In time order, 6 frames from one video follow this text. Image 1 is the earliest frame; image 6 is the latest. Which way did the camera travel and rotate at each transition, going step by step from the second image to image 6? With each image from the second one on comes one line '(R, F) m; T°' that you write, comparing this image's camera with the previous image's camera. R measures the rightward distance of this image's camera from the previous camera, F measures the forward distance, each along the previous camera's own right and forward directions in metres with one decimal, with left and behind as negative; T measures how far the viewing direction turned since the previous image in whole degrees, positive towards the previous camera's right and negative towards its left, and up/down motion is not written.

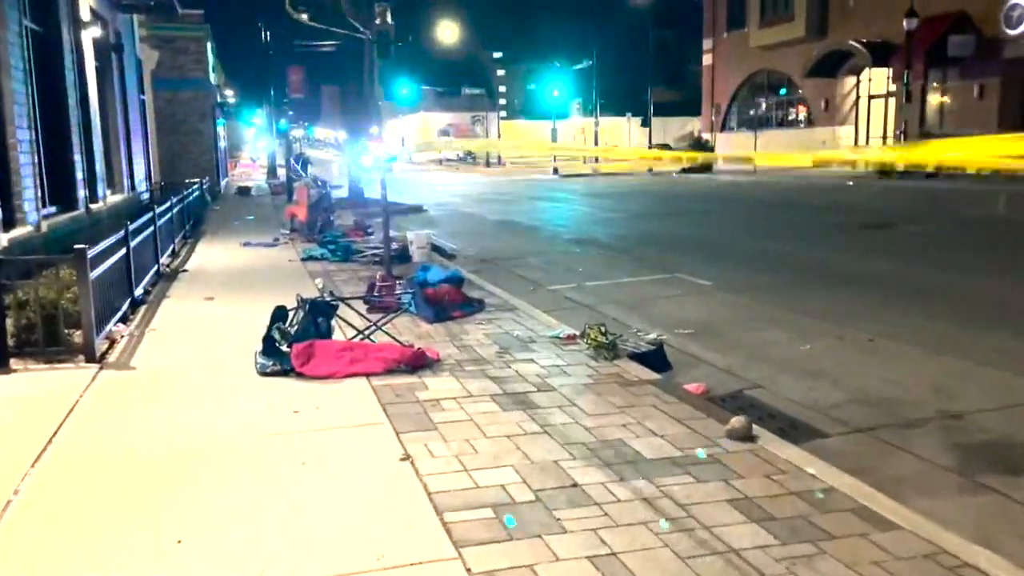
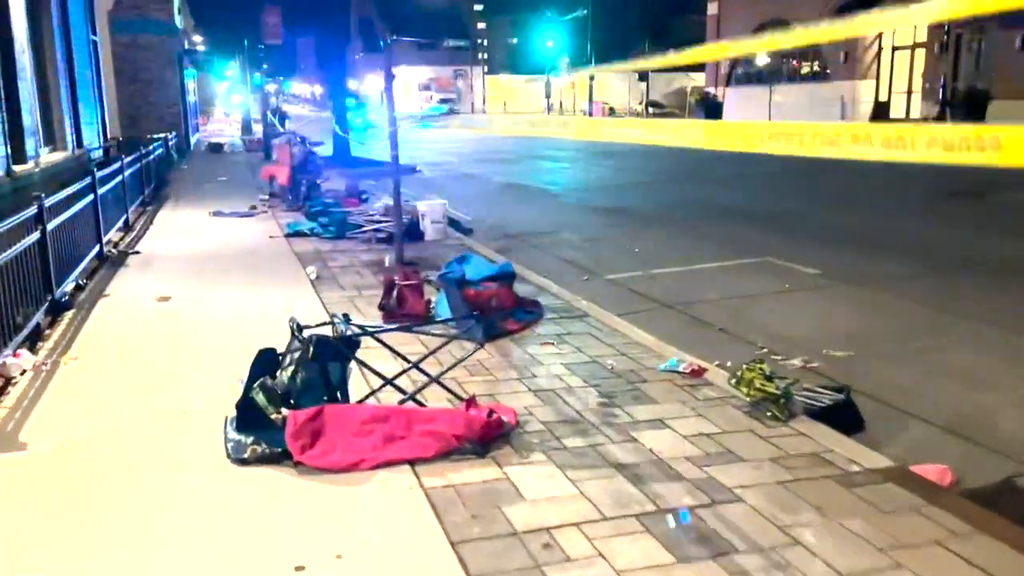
(-0.8, +2.6) m; +1°
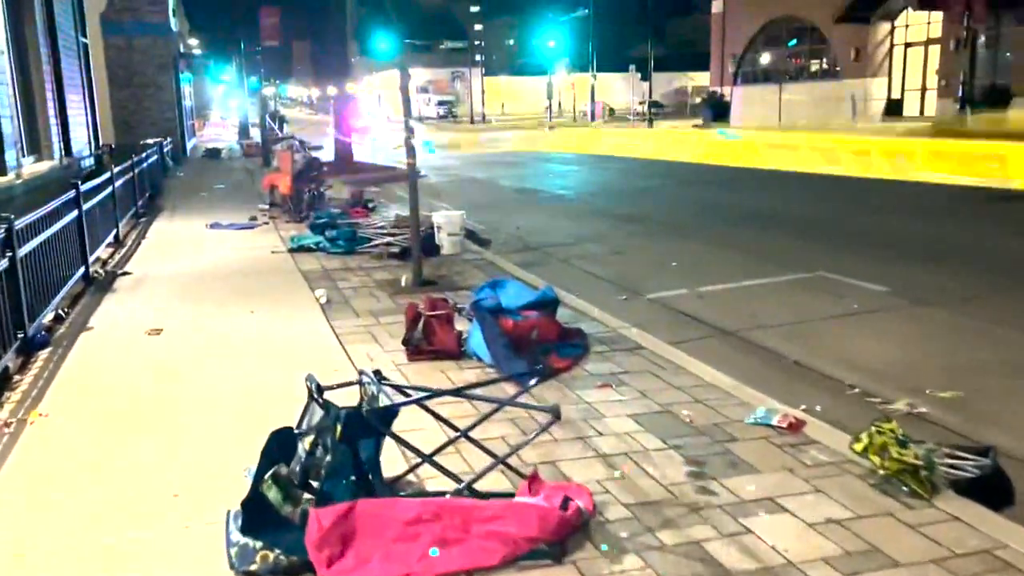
(-0.3, +0.9) m; 0°
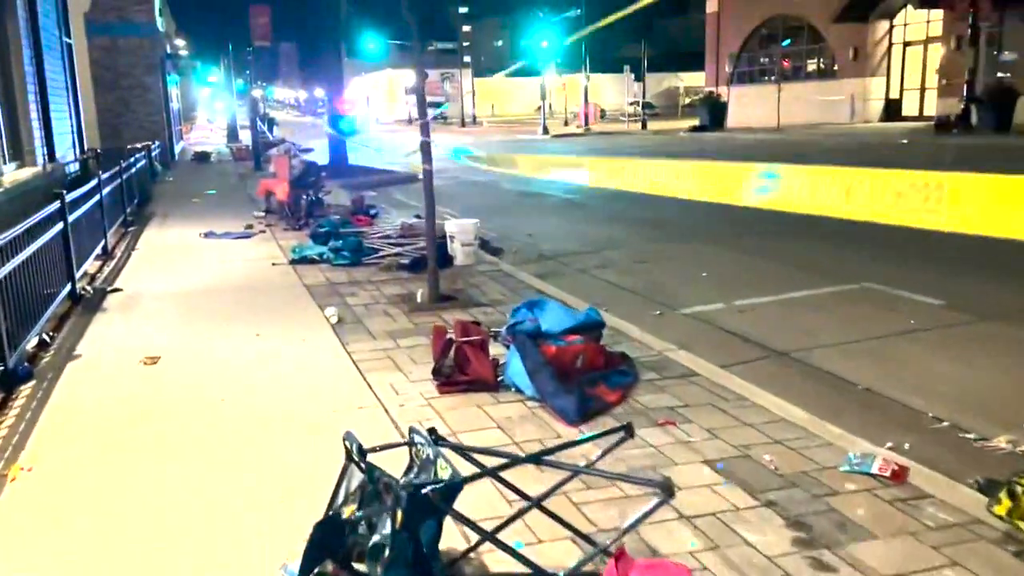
(-0.3, +0.6) m; +1°
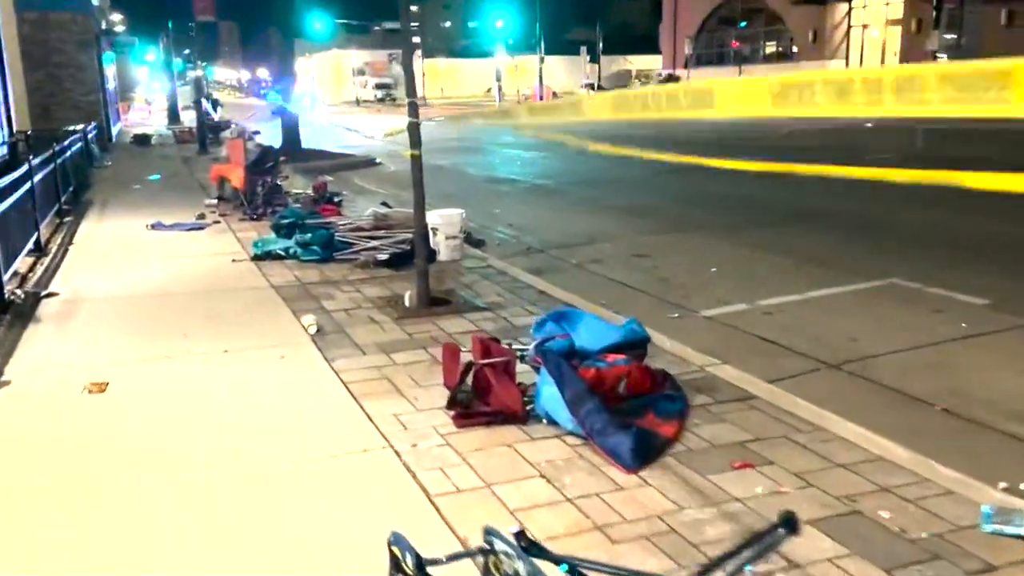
(-0.4, +0.9) m; +4°
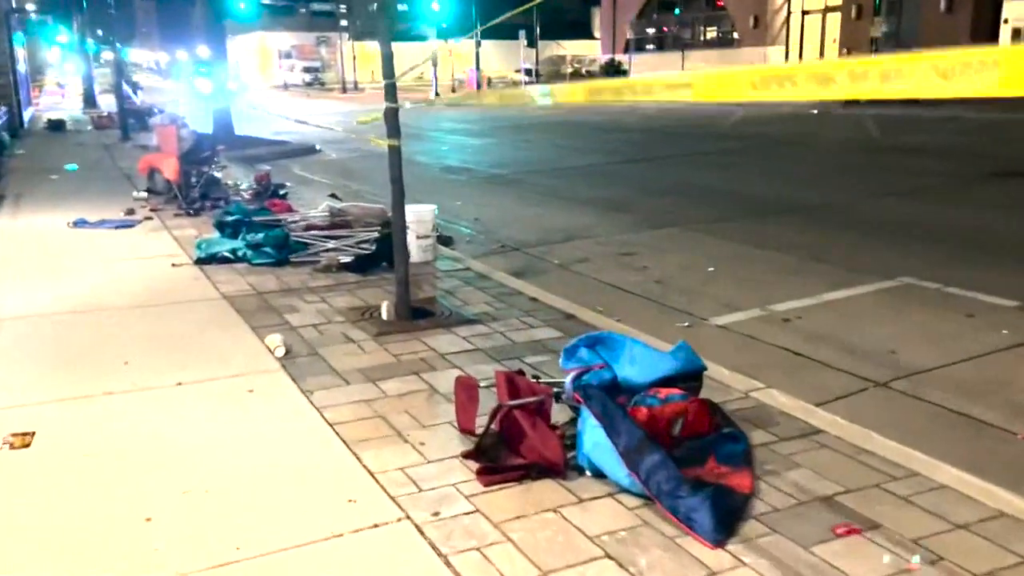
(-0.4, +0.8) m; +5°
